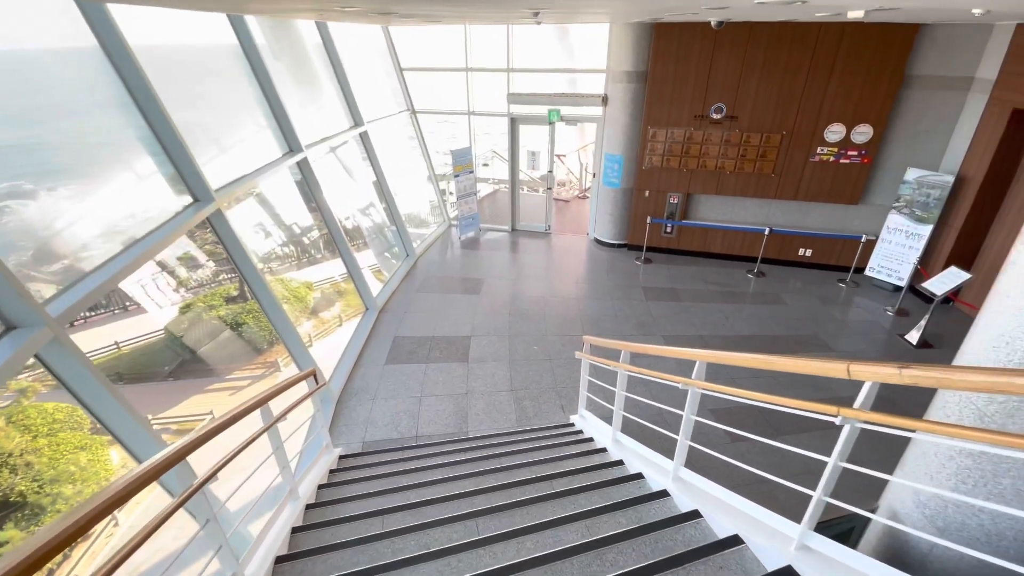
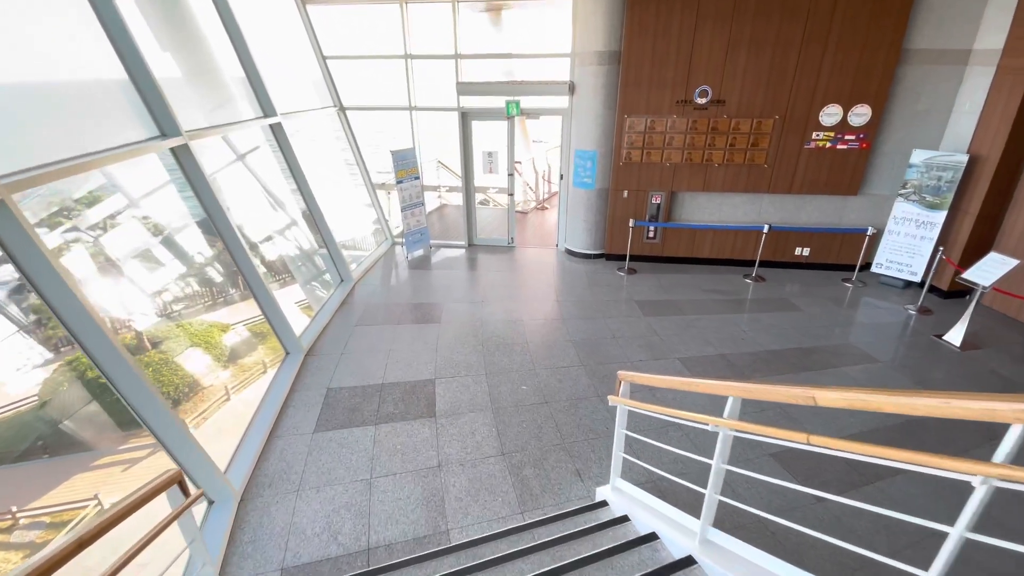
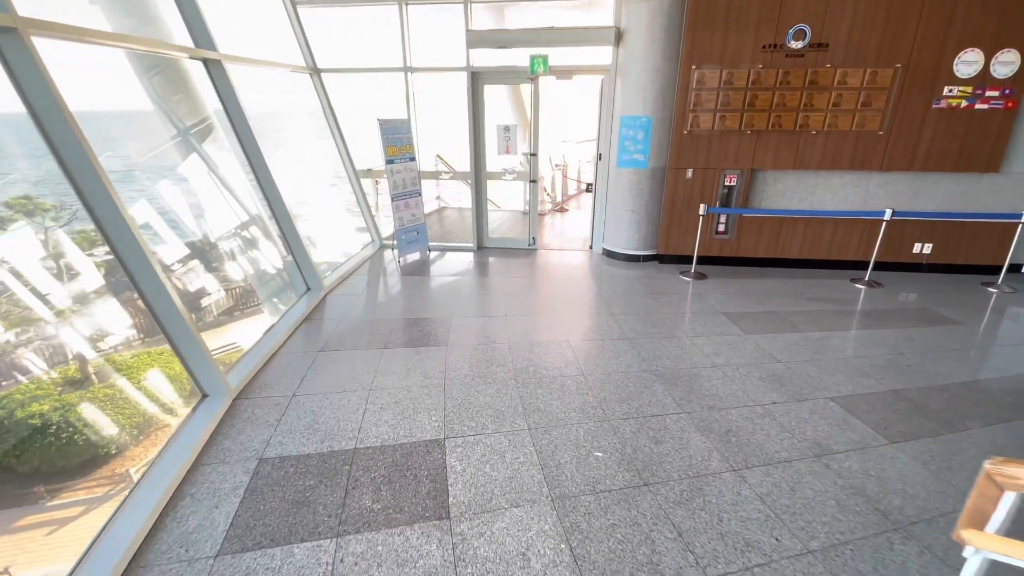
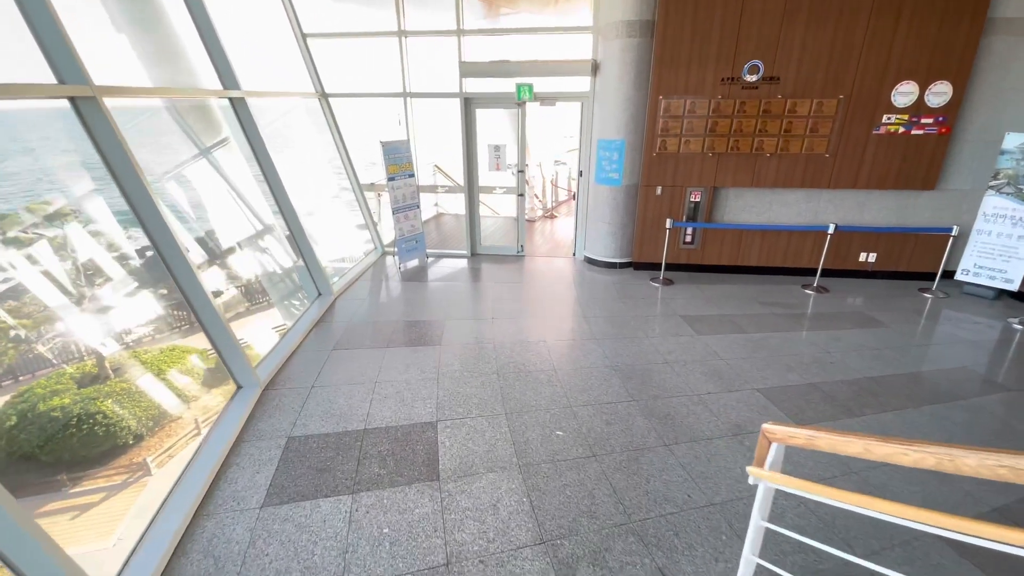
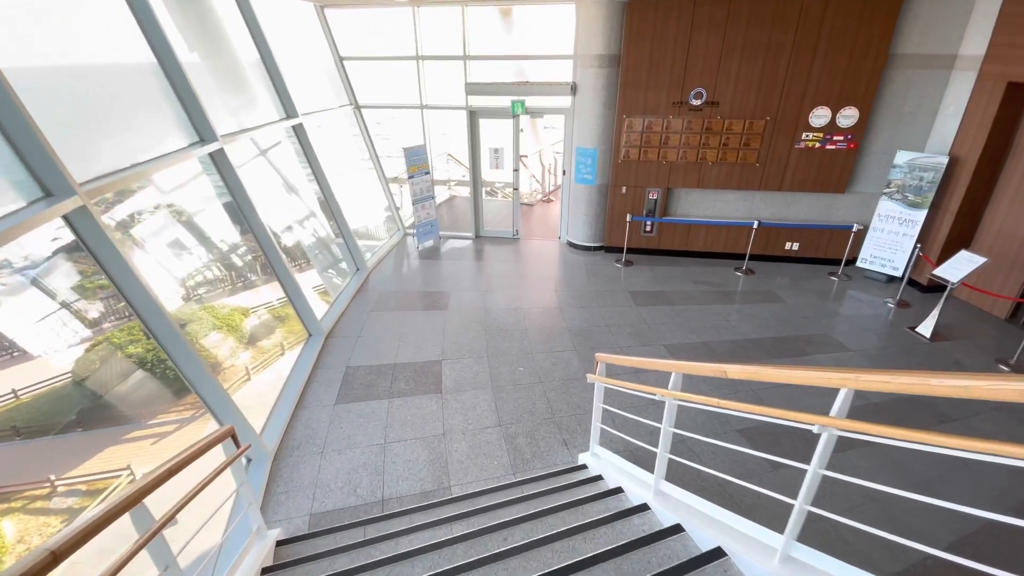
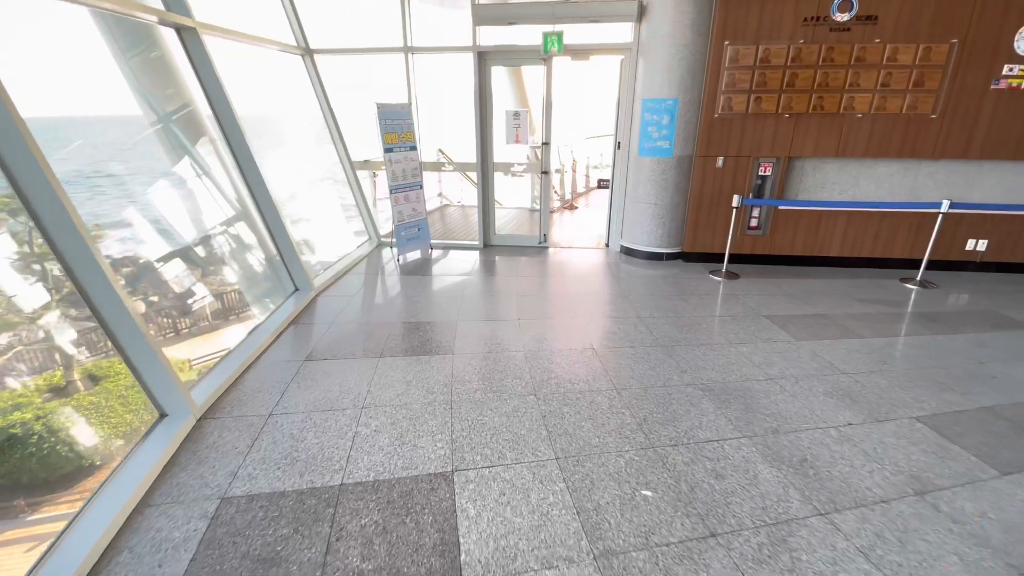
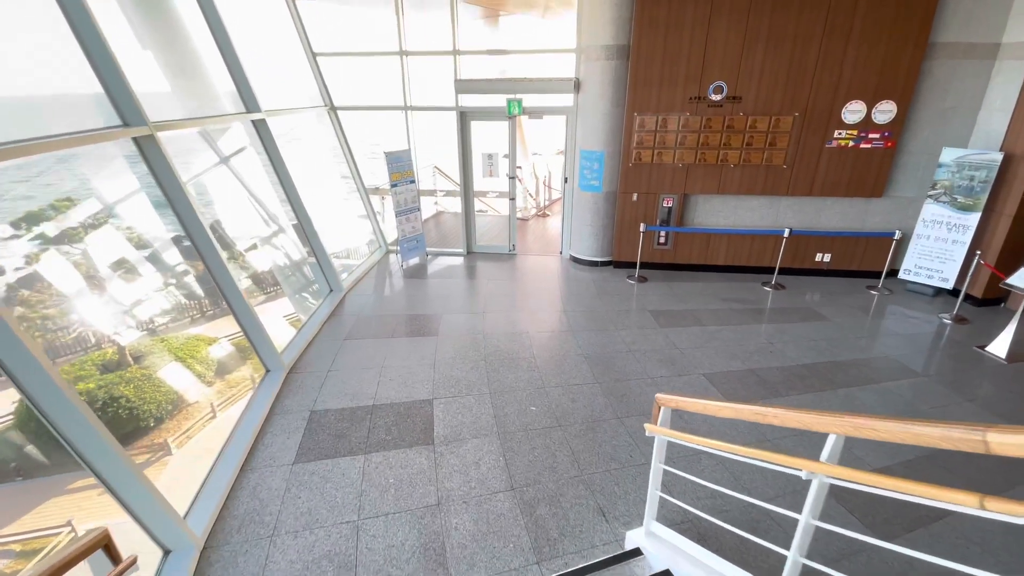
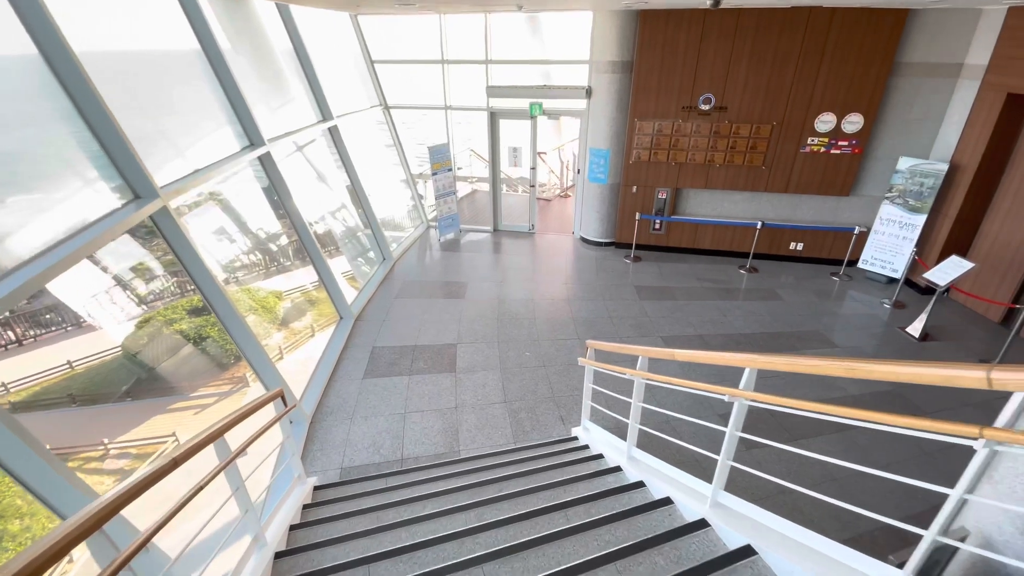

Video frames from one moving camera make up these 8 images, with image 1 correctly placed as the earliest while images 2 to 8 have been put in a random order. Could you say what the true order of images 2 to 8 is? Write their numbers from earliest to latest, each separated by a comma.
8, 5, 2, 7, 4, 3, 6
